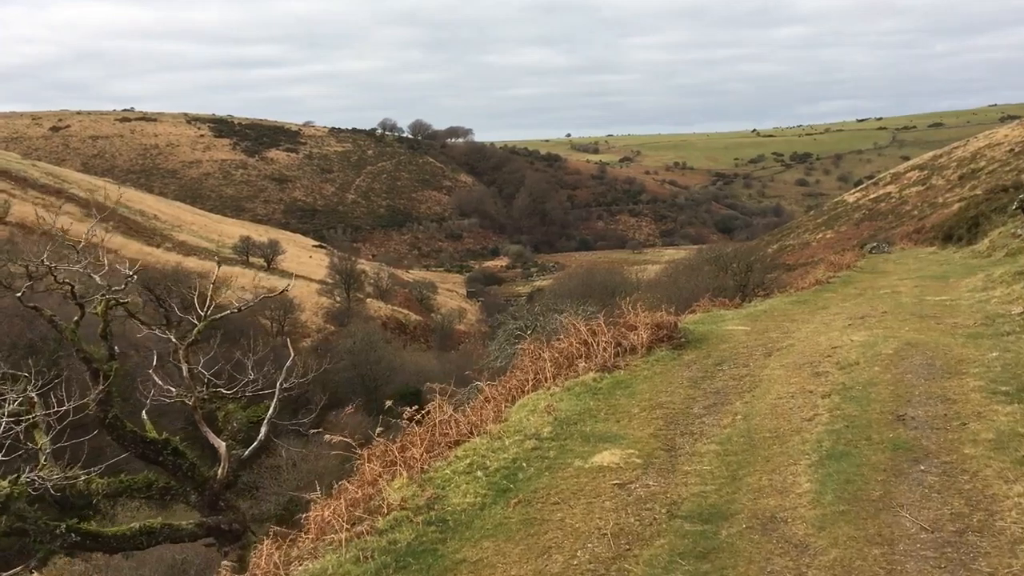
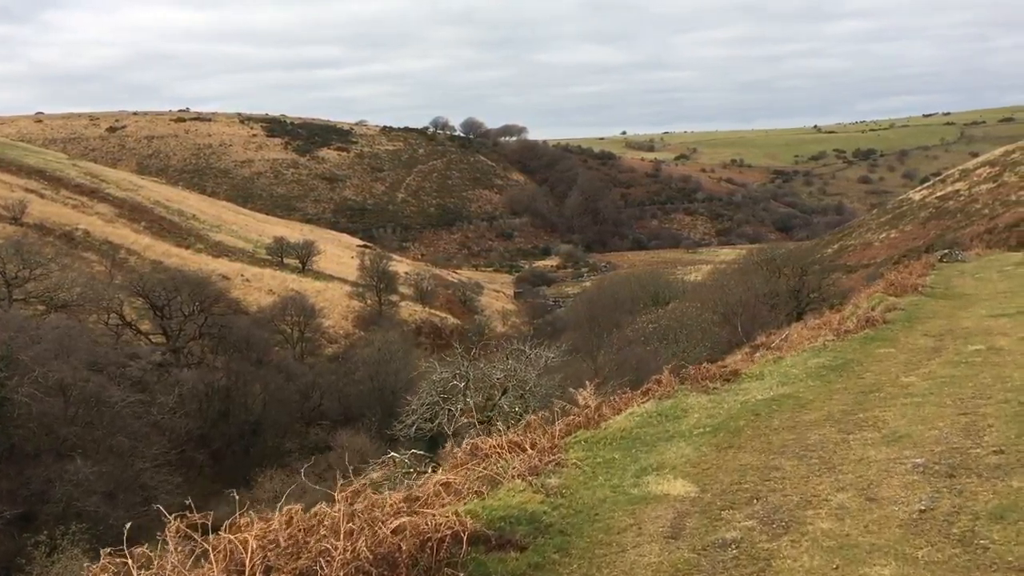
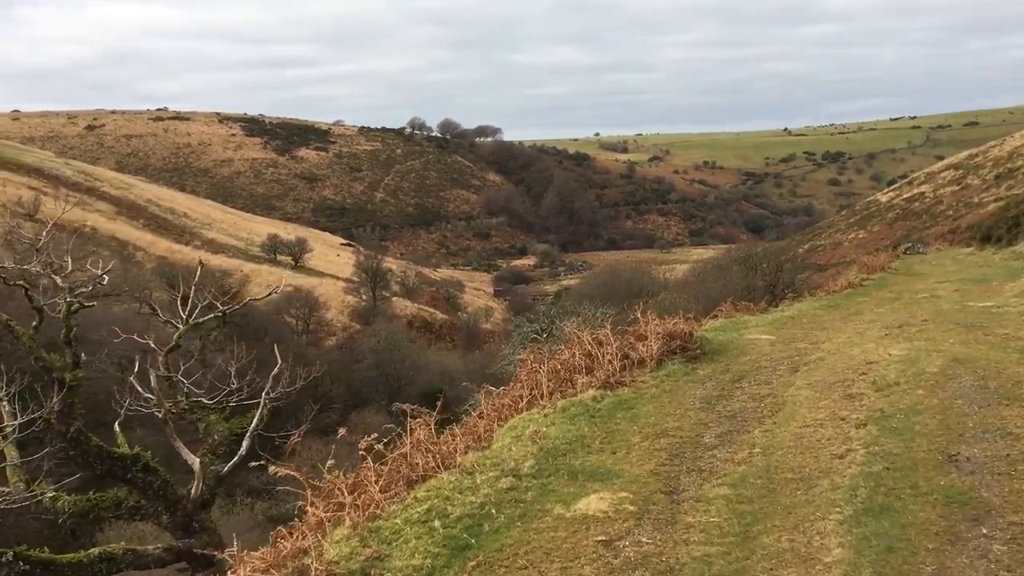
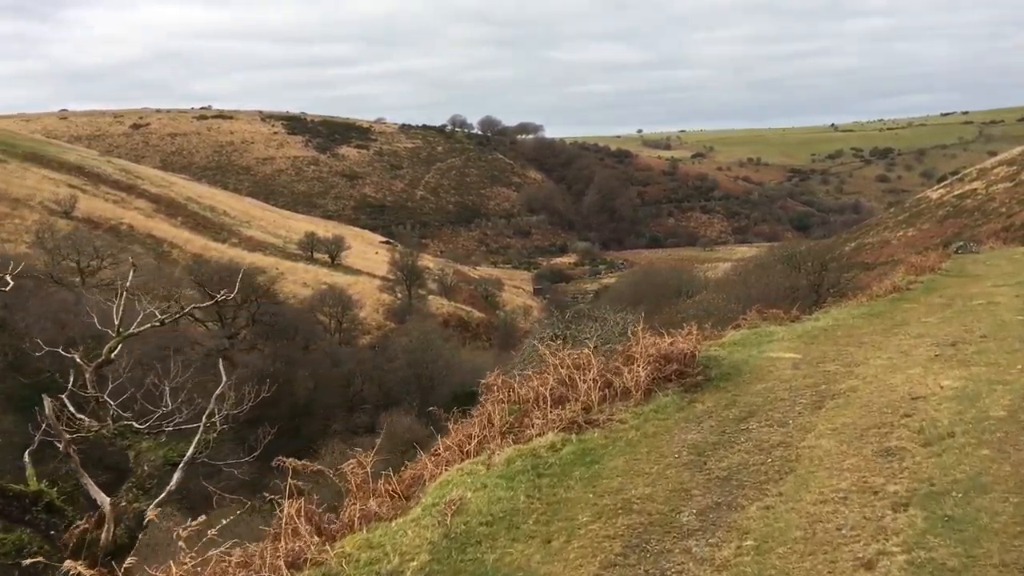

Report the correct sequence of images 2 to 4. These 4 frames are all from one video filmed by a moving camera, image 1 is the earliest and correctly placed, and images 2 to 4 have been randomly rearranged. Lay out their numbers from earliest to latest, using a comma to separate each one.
3, 4, 2
